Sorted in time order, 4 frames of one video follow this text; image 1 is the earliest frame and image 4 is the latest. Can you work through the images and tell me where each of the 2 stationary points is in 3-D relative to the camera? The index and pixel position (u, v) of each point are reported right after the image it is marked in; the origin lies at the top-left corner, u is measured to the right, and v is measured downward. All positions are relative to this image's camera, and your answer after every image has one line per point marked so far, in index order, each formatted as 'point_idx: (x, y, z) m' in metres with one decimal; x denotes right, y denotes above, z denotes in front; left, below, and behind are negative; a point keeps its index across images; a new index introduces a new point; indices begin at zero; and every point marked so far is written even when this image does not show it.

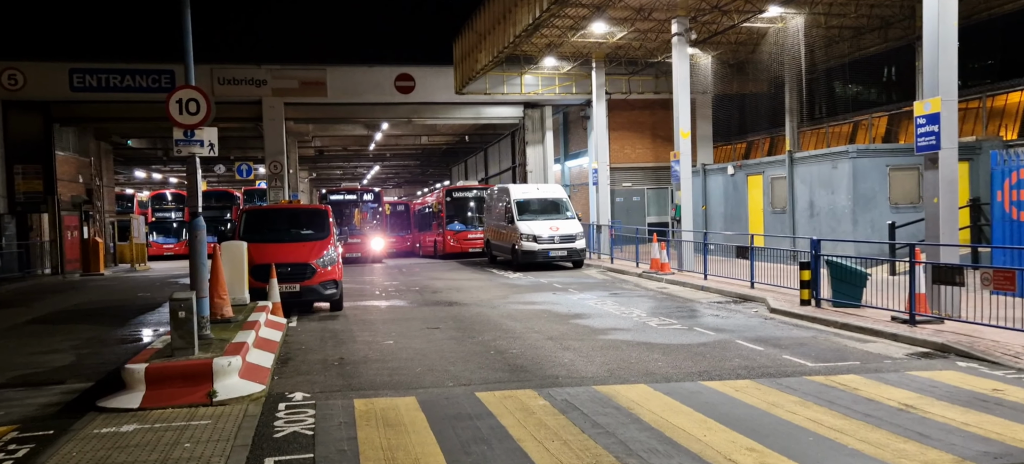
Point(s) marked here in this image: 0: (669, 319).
0: (+2.5, -1.4, +14.4) m
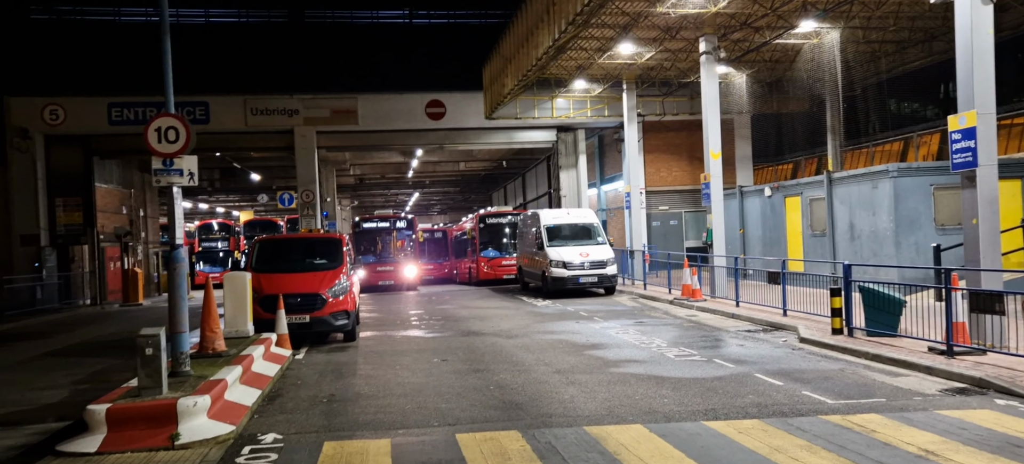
0: (+2.7, -1.8, +13.7) m
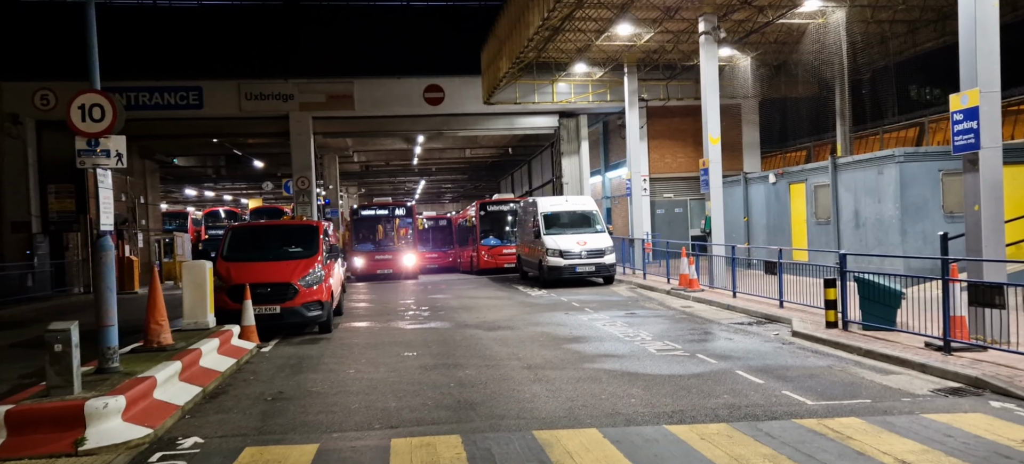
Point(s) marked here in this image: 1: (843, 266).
0: (+2.4, -1.6, +13.0) m
1: (+4.9, -0.5, +13.1) m
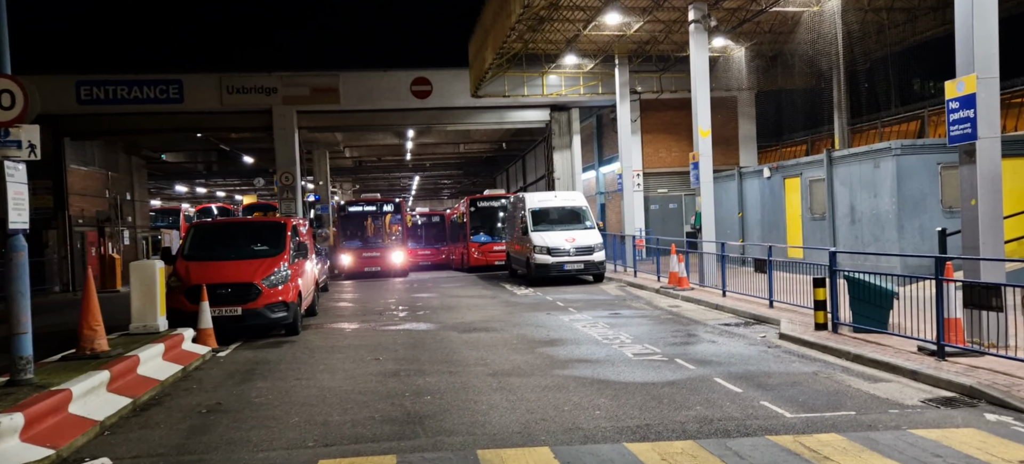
0: (+2.0, -1.6, +12.3) m
1: (+4.5, -0.4, +12.3) m
